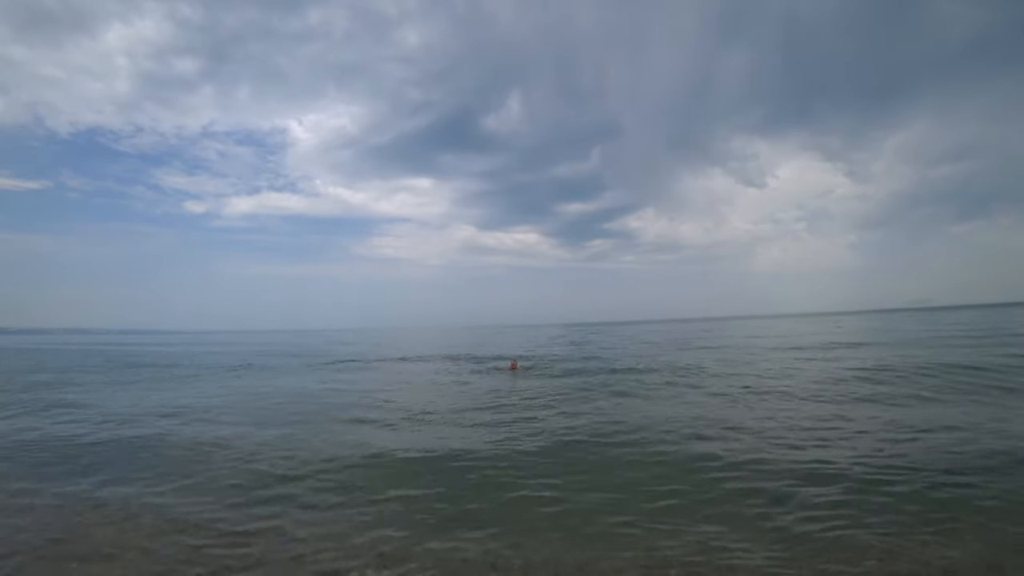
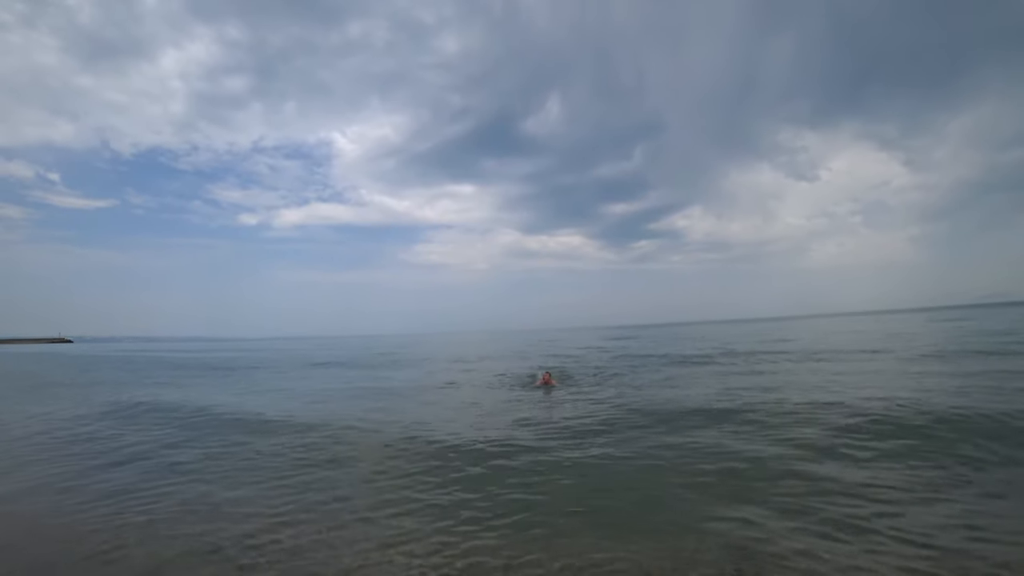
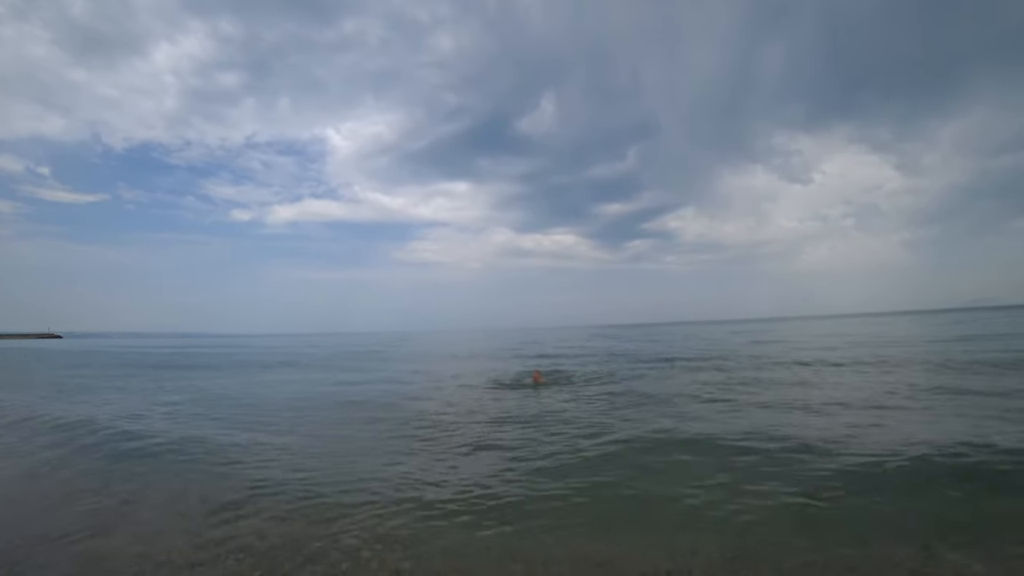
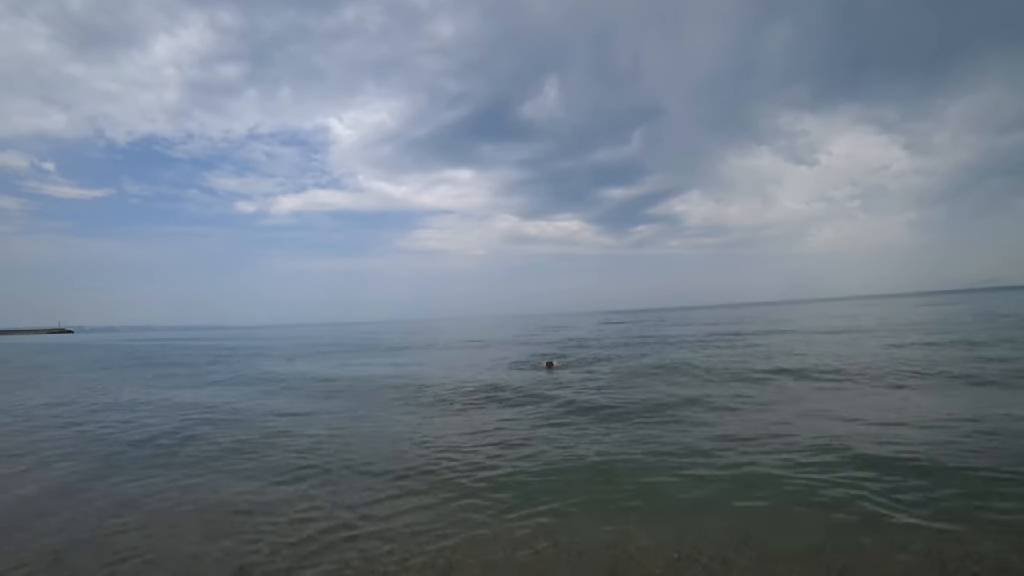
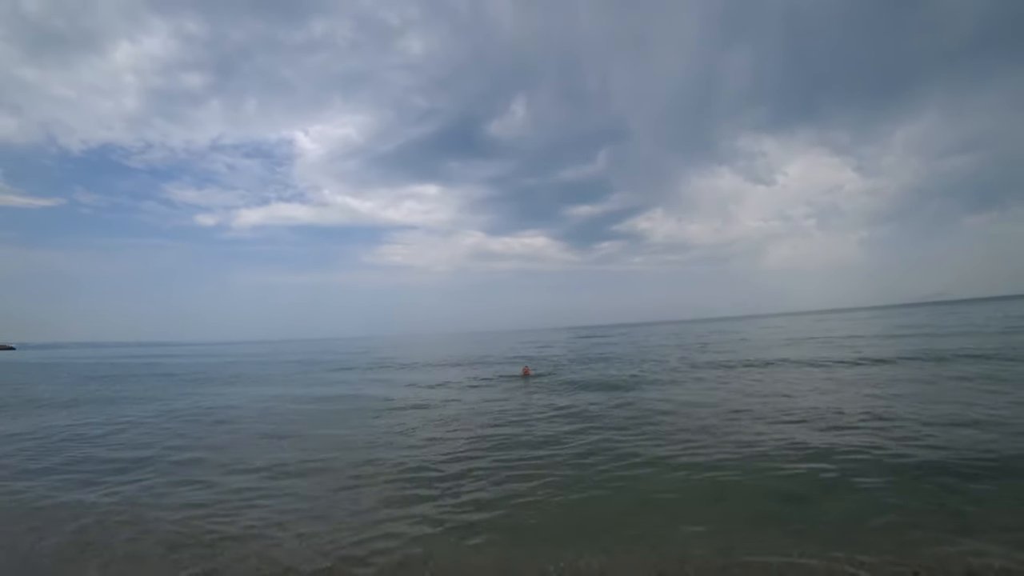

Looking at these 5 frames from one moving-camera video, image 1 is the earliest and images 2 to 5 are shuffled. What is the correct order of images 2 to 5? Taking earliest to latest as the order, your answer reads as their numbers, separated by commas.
5, 4, 2, 3
